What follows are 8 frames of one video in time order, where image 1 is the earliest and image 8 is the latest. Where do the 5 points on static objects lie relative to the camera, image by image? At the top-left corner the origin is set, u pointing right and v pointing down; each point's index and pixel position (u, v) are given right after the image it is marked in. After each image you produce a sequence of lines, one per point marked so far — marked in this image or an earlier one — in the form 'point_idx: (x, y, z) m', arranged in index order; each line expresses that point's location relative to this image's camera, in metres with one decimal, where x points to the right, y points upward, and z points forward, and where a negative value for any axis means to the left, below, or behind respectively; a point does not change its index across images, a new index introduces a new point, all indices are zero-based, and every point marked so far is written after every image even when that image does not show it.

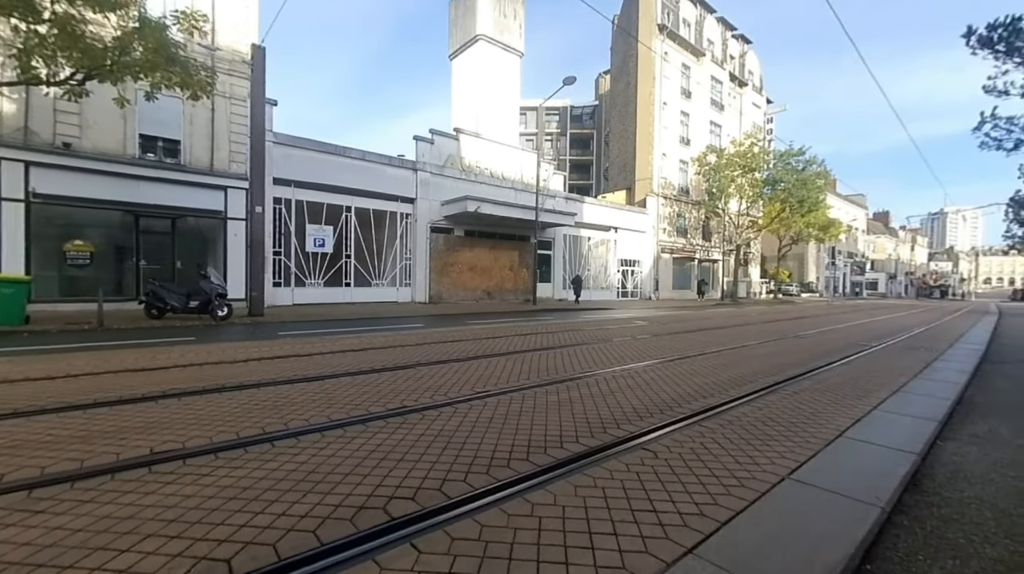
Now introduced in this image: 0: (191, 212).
0: (-10.1, +2.4, +16.1) m
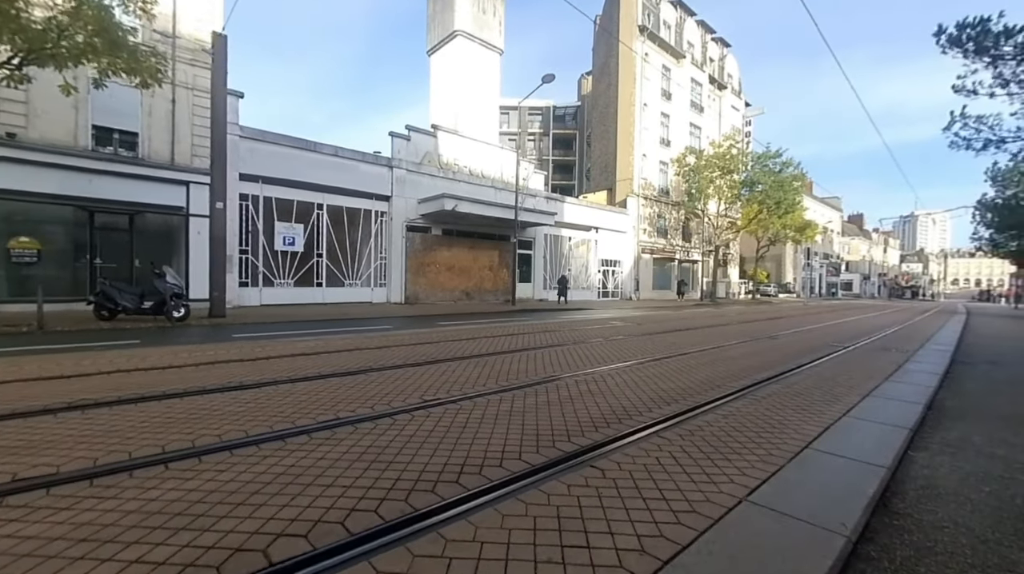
0: (-10.8, +2.4, +15.4) m
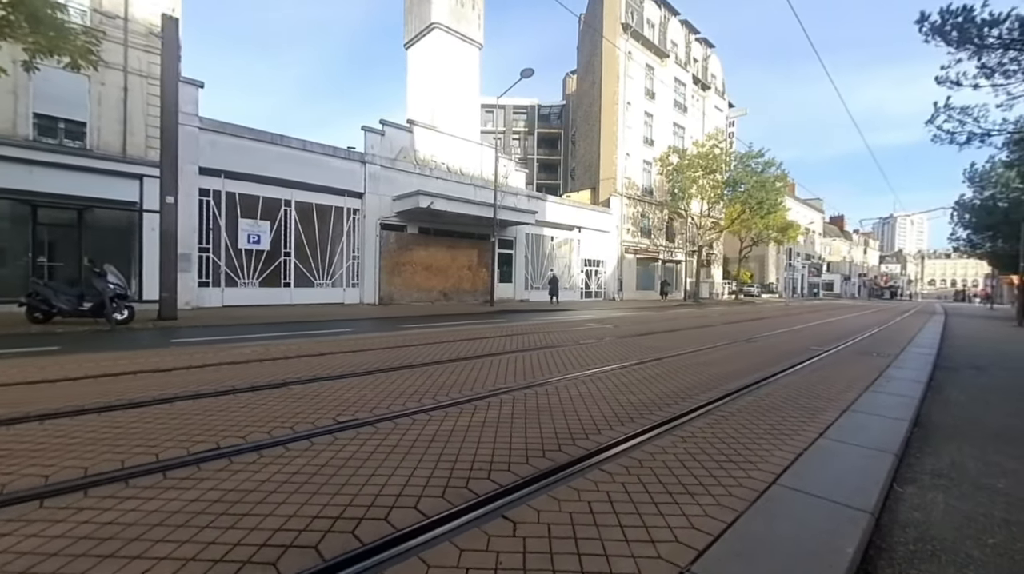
0: (-11.6, +2.4, +14.5) m
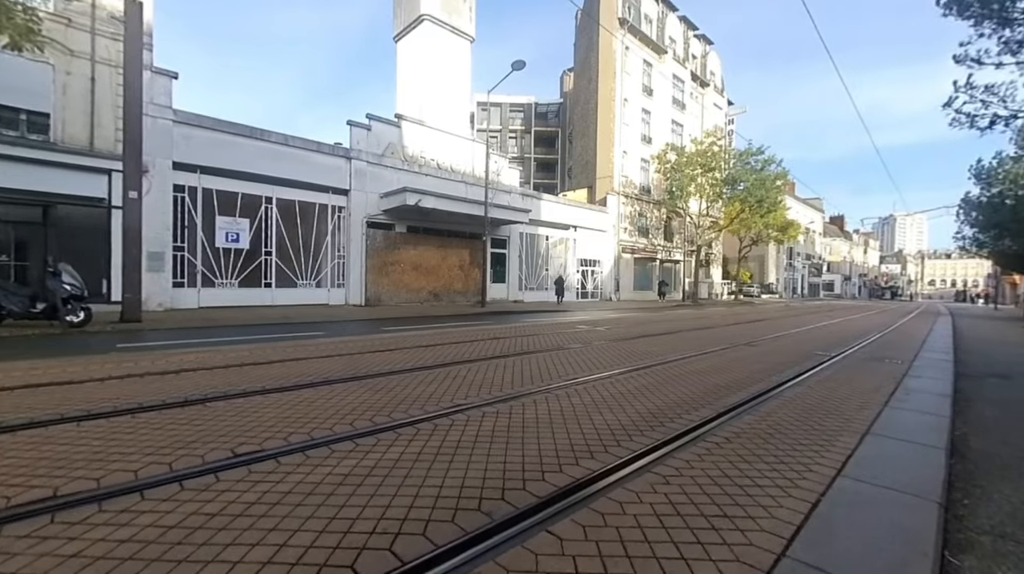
0: (-12.0, +2.4, +13.8) m
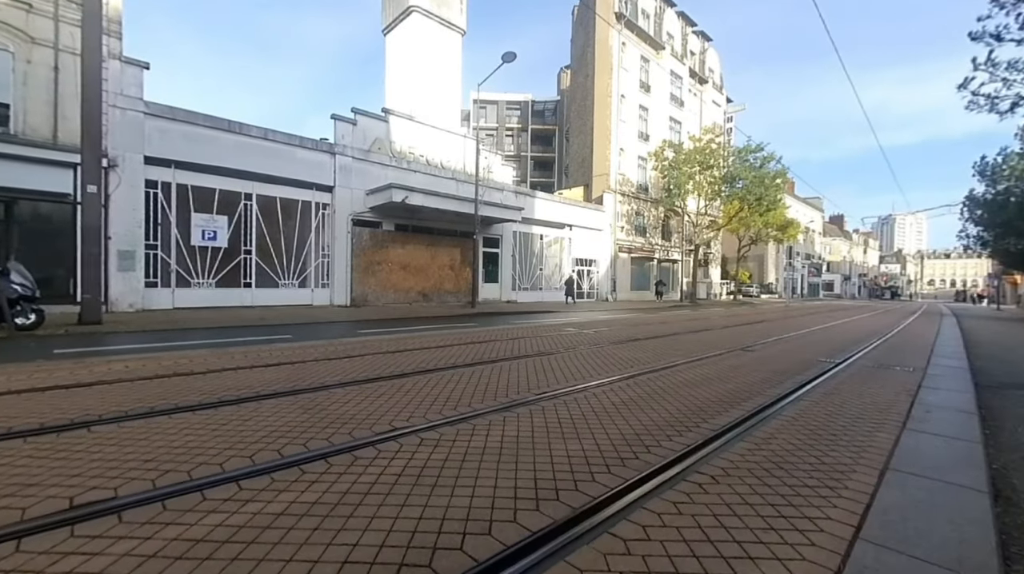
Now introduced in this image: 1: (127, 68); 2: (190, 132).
0: (-12.3, +2.4, +13.1) m
1: (-11.1, +6.3, +14.9) m
2: (-9.8, +4.7, +15.7) m
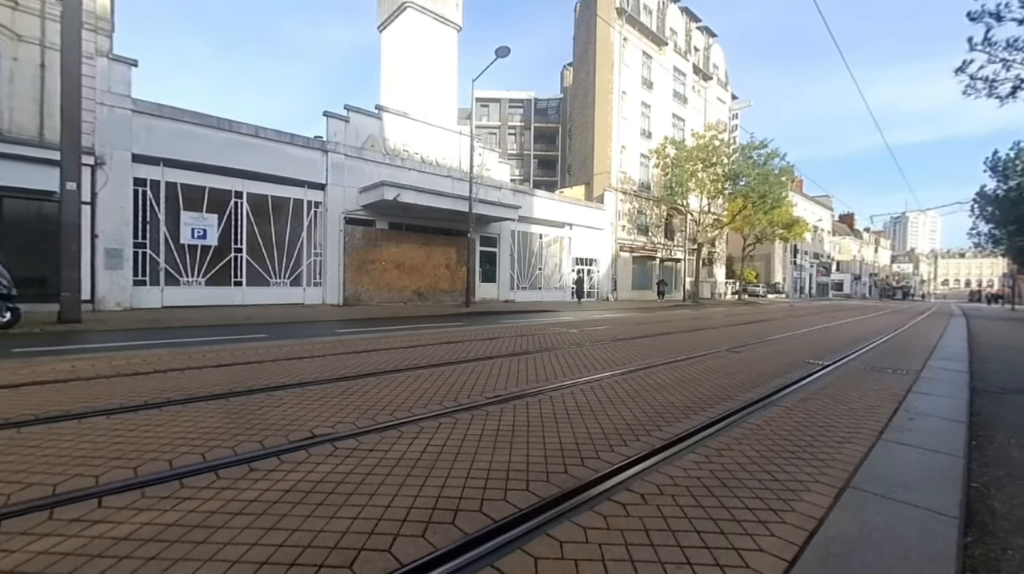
0: (-12.6, +2.4, +13.0) m
1: (-11.4, +6.4, +14.8) m
2: (-10.0, +4.7, +15.6) m
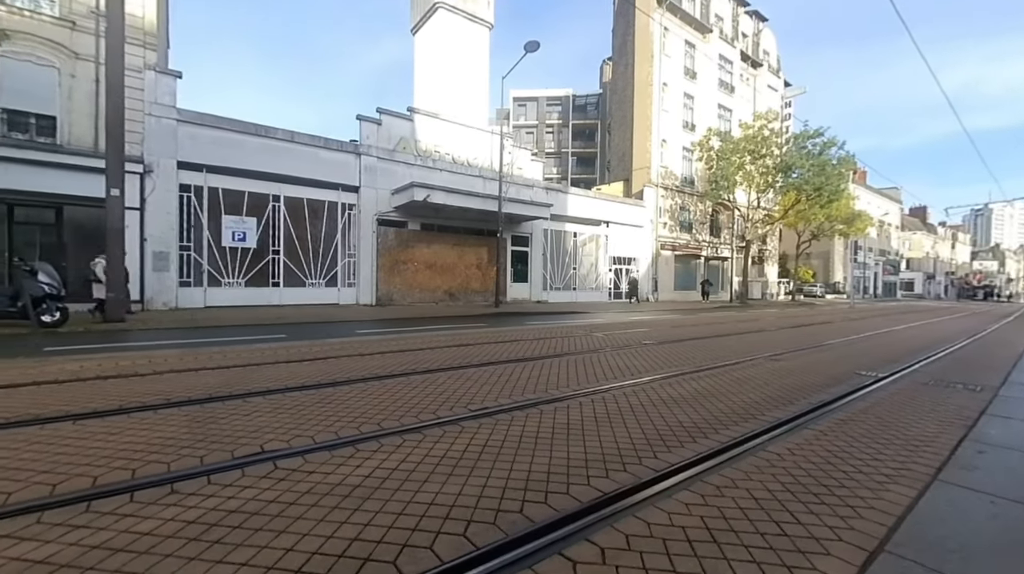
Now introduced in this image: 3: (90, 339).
0: (-12.1, +2.4, +14.1) m
1: (-10.6, +6.3, +15.7) m
2: (-9.2, +4.7, +16.4) m
3: (-8.0, -1.0, +9.8) m
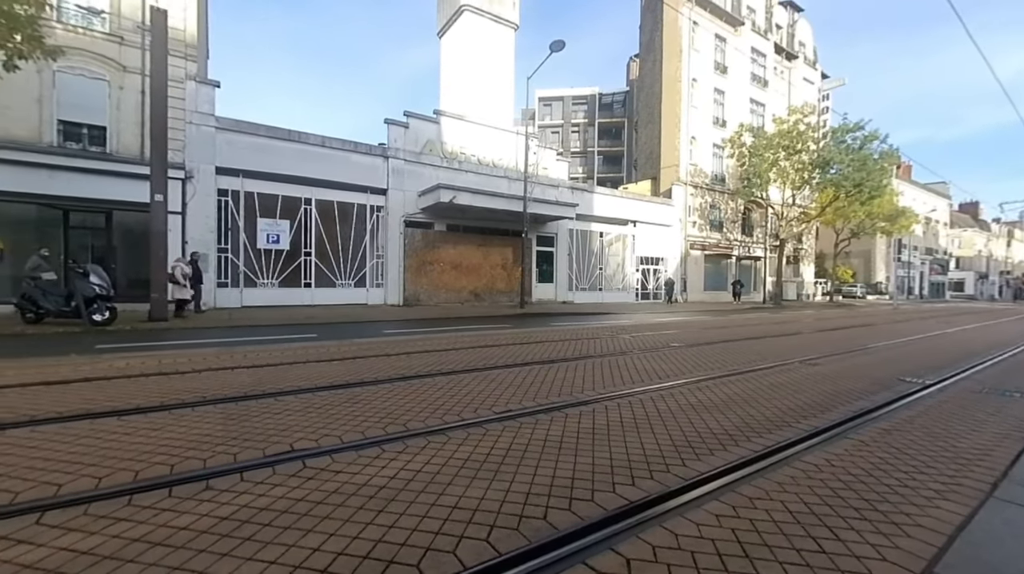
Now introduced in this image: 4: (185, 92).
0: (-11.4, +2.4, +15.0) m
1: (-9.9, +6.3, +16.5) m
2: (-8.5, +4.7, +17.1) m
3: (-7.6, -1.1, +10.5) m
4: (-10.2, +6.1, +16.2) m
